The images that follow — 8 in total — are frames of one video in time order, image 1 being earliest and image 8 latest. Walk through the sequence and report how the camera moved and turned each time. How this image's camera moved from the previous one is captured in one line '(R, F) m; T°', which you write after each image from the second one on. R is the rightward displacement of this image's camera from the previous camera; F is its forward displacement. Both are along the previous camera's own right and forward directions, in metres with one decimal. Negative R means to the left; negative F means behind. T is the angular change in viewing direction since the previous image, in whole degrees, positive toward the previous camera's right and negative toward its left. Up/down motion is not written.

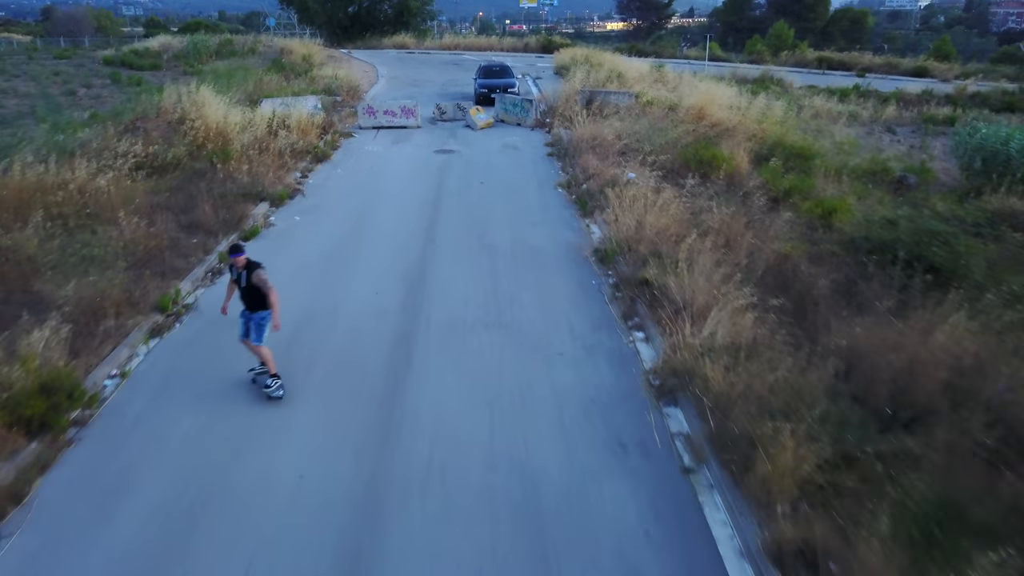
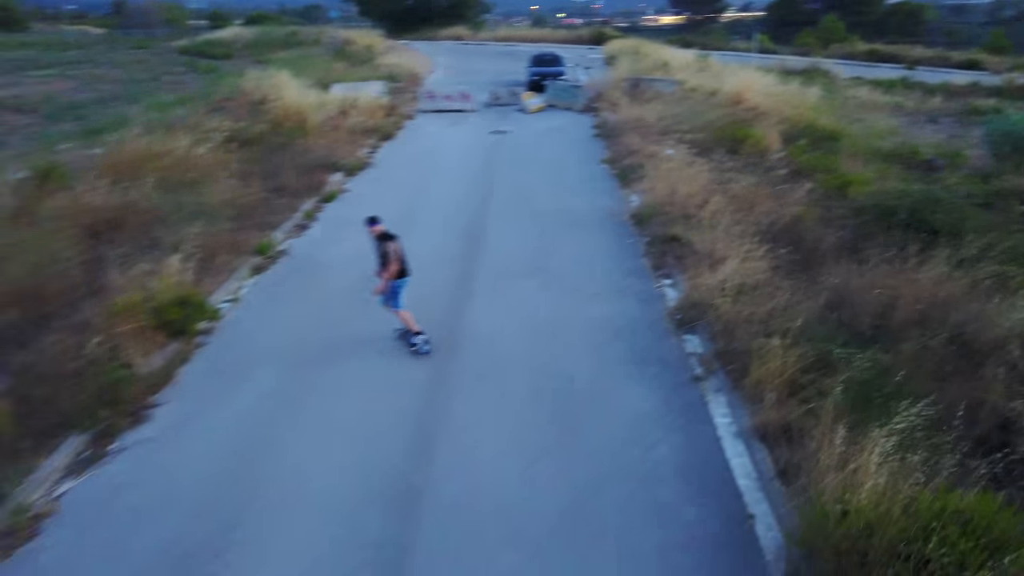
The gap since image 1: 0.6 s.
(0.0, -1.2) m; -3°
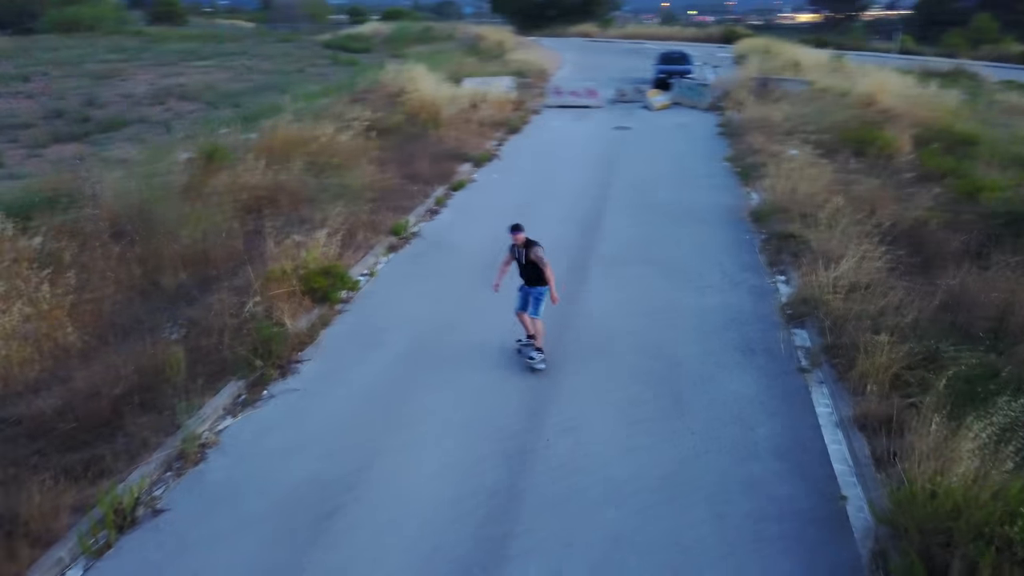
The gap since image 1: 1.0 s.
(0.0, -0.5) m; -8°
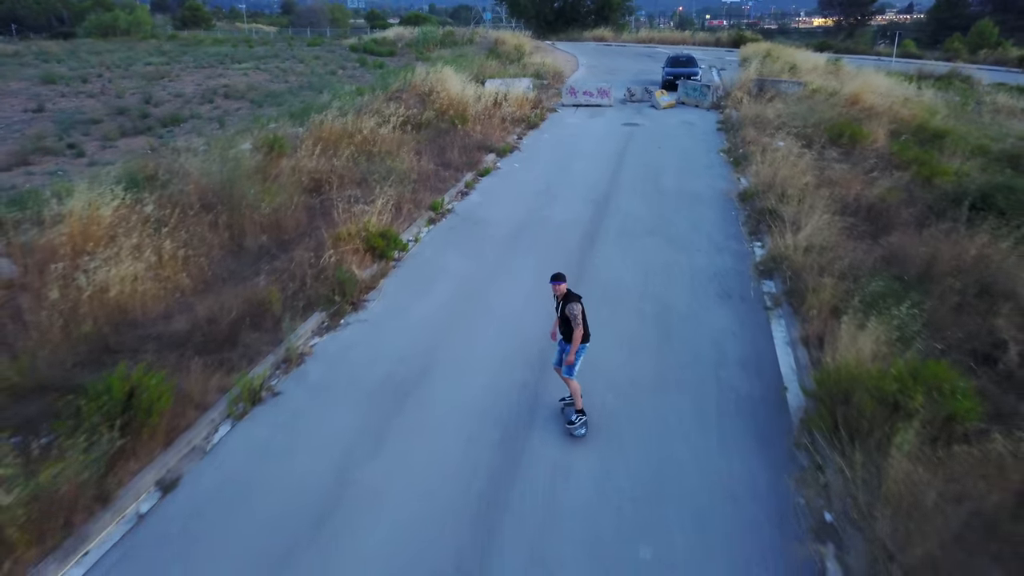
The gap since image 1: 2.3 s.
(-0.1, -1.7) m; -1°
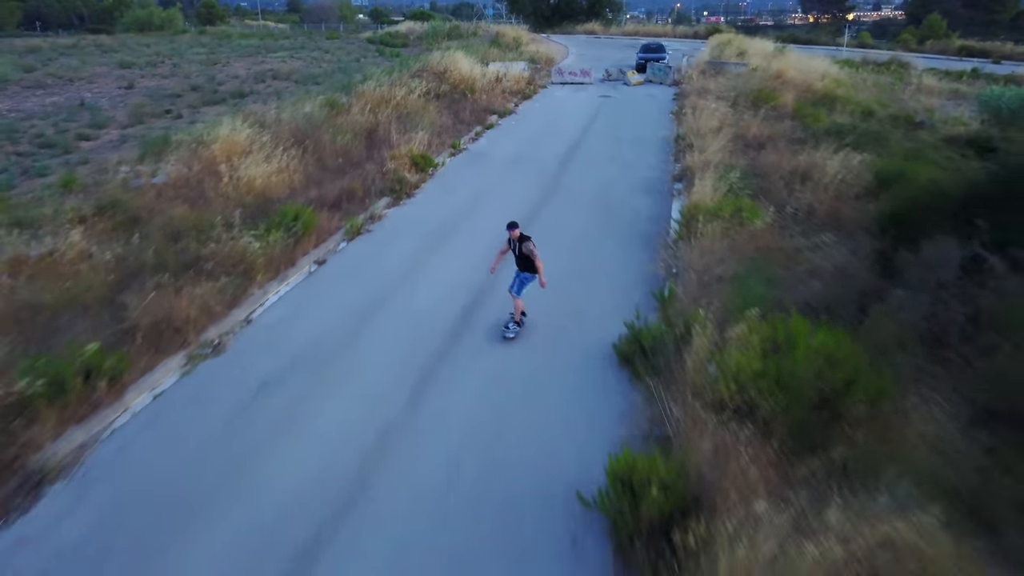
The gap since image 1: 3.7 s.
(+0.1, -4.6) m; 0°
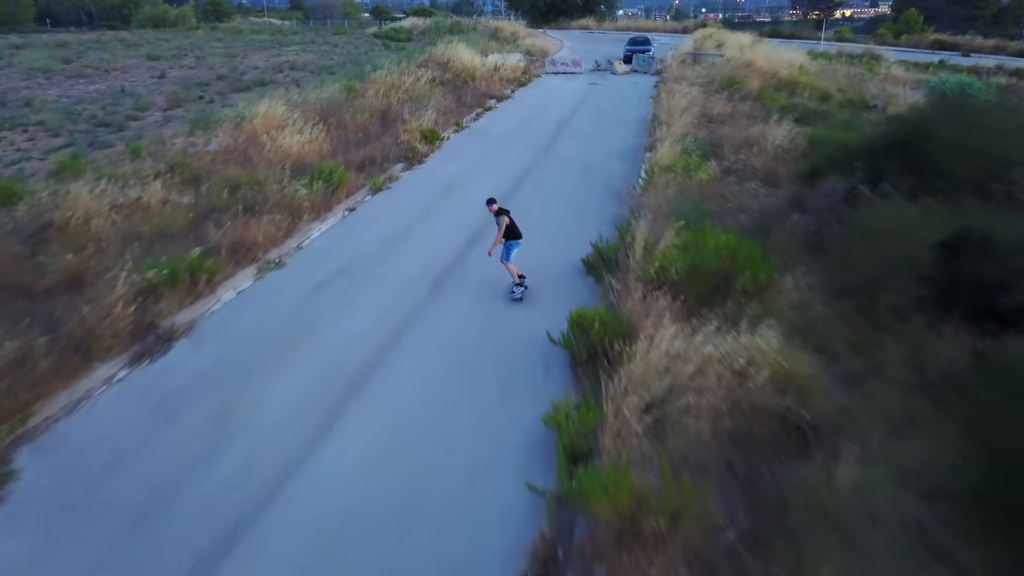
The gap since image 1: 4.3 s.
(+0.1, -2.4) m; 0°
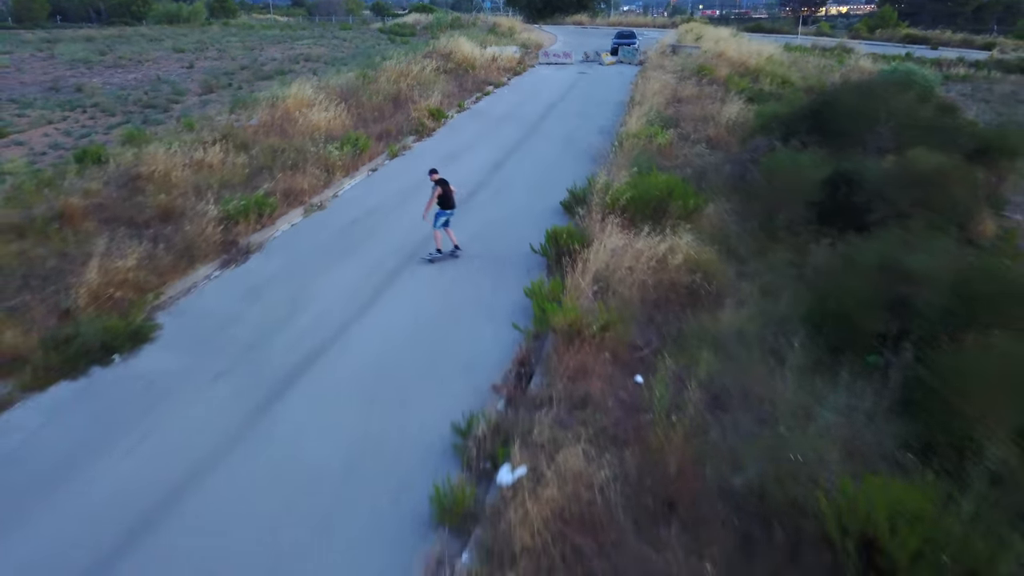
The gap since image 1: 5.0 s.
(+0.1, -2.7) m; 0°
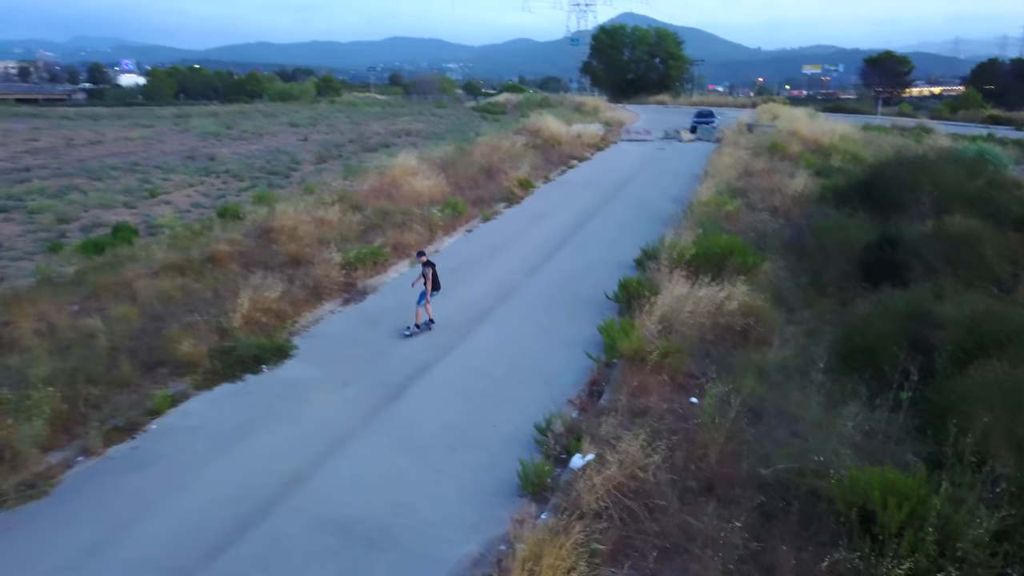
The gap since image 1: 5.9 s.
(+0.1, -1.6) m; -6°
